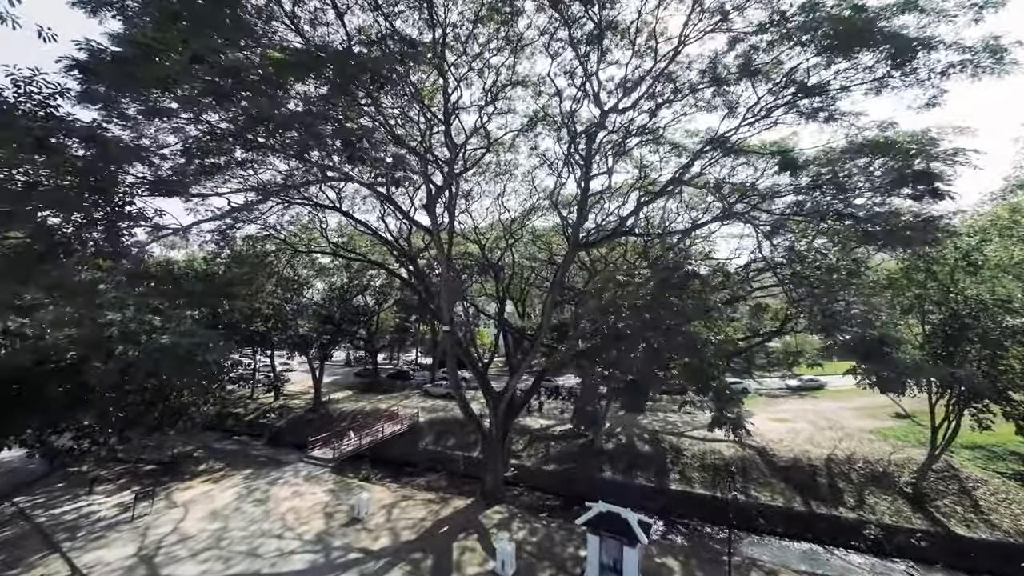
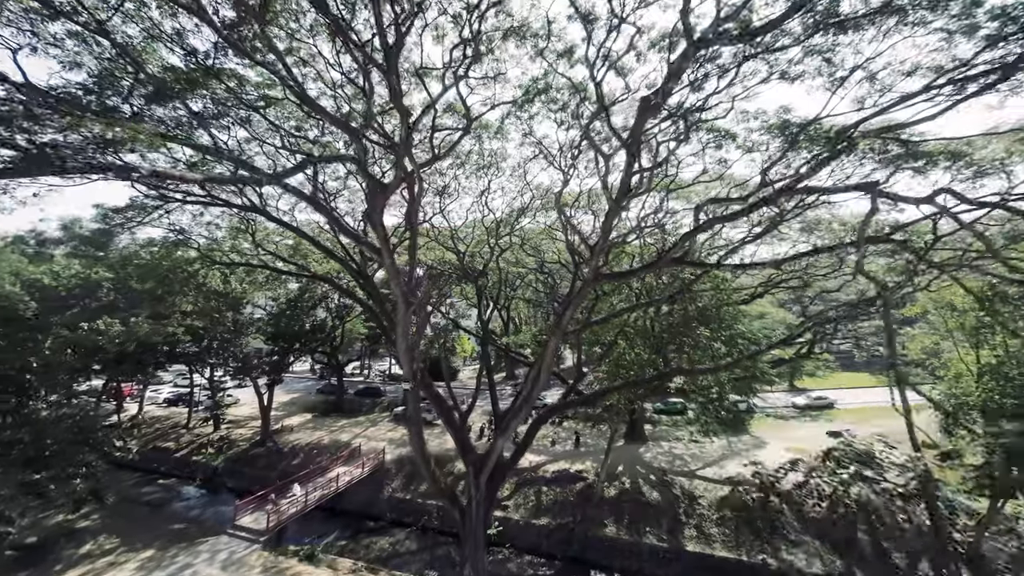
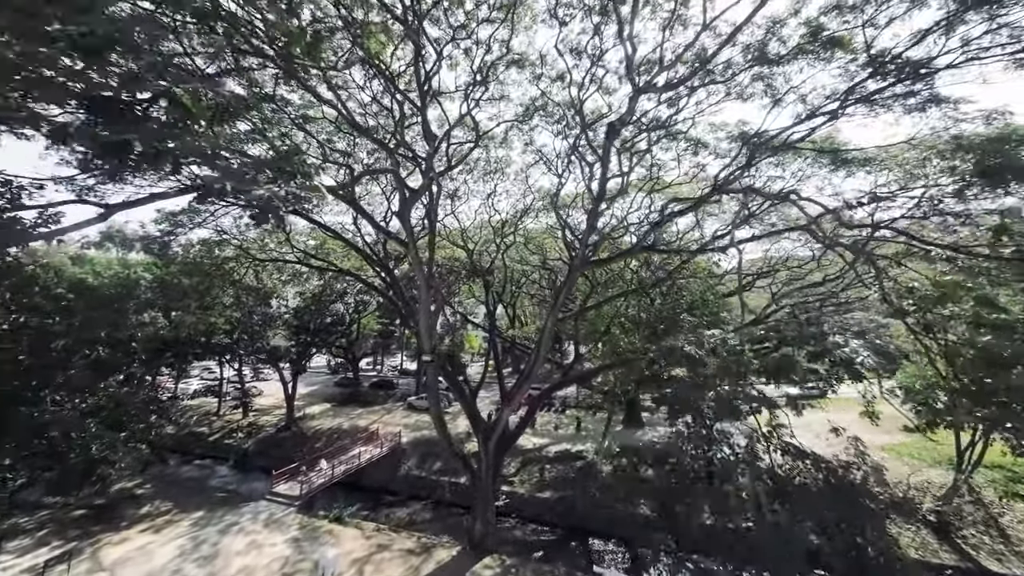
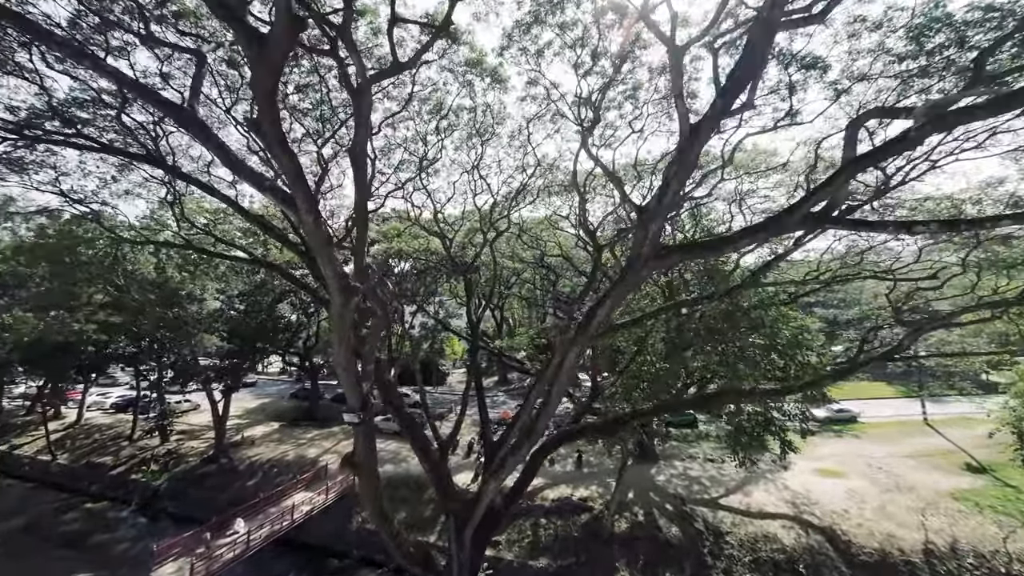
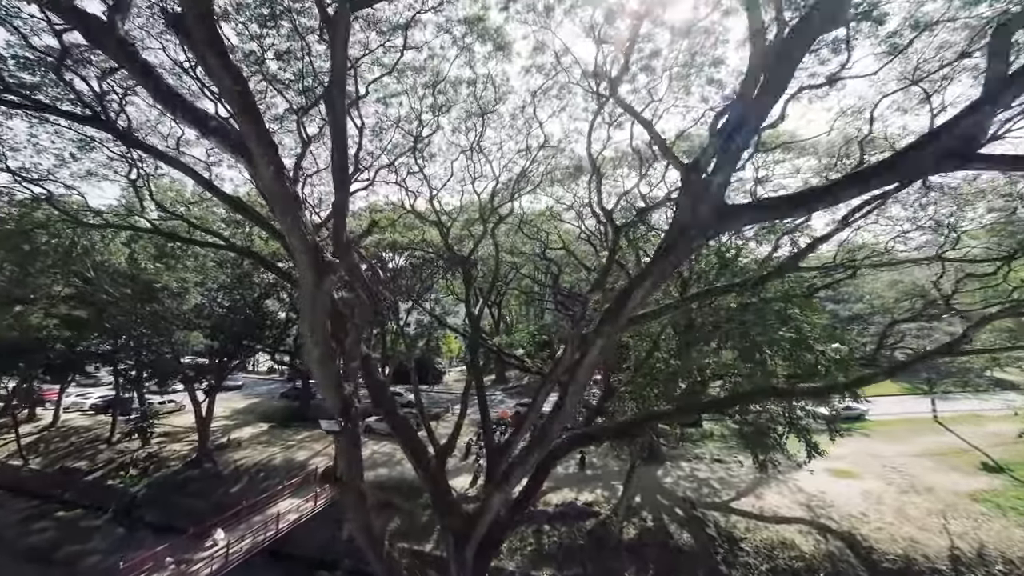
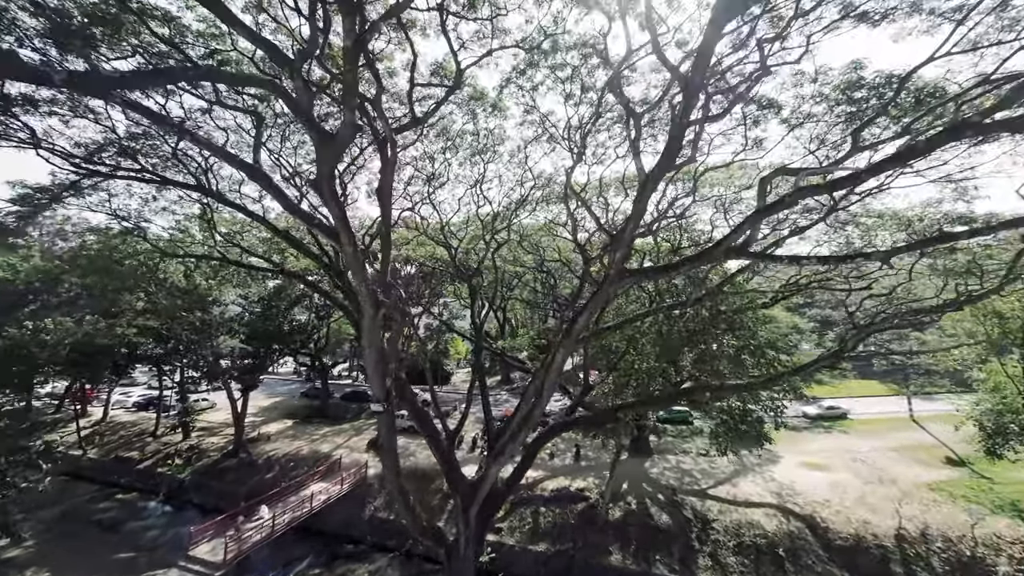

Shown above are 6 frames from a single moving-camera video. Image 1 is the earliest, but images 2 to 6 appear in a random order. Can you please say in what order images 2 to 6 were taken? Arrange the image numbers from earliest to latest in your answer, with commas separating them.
3, 2, 6, 4, 5
